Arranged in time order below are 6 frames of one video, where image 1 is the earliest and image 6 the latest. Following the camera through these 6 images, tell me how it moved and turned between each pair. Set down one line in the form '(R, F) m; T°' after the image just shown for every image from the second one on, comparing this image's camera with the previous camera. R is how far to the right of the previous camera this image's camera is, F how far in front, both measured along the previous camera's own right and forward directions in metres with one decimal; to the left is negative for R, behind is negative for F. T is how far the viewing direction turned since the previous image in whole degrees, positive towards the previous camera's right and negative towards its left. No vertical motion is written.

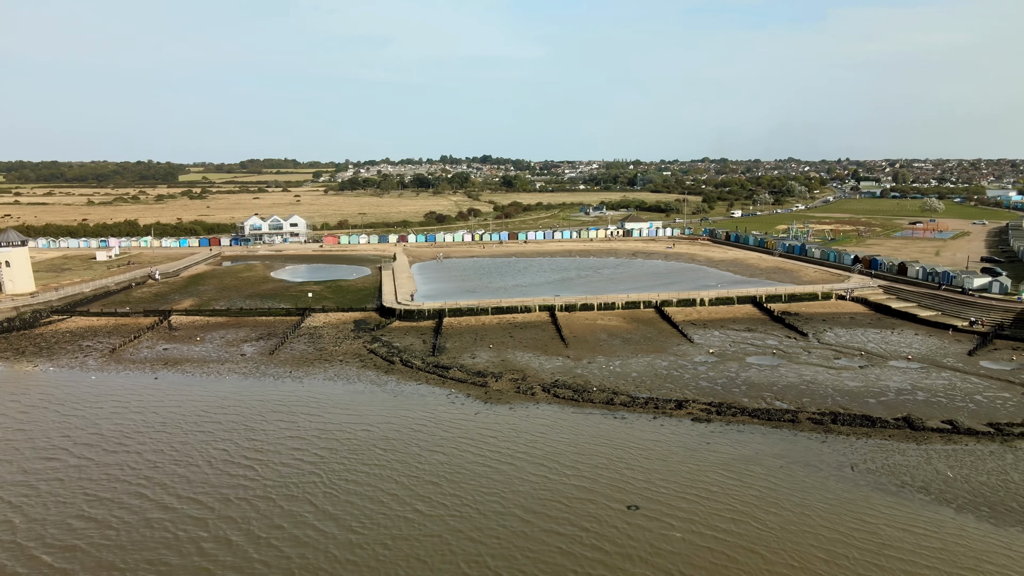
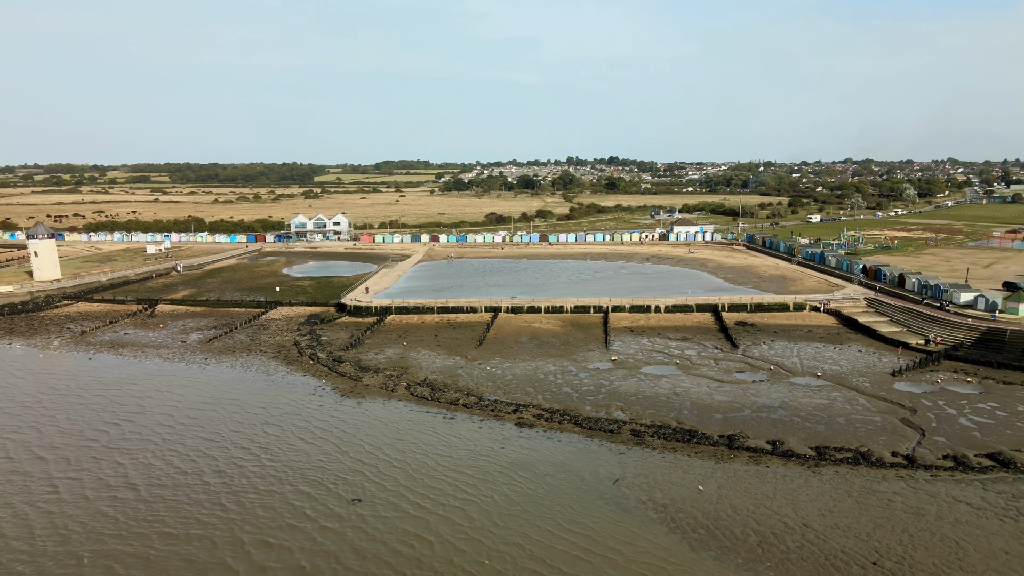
(+9.3, +0.4) m; -10°
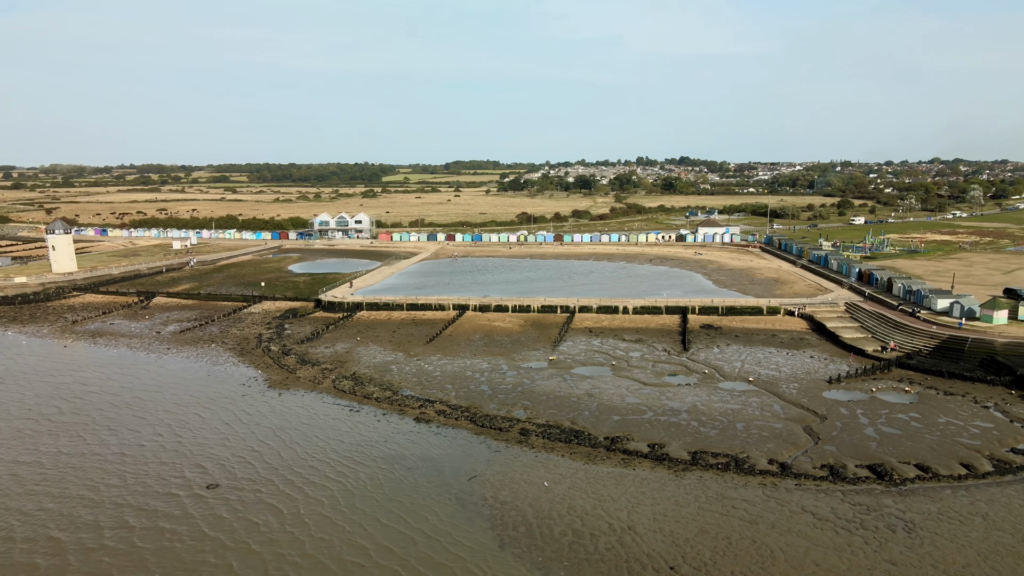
(+5.3, 0.0) m; -5°
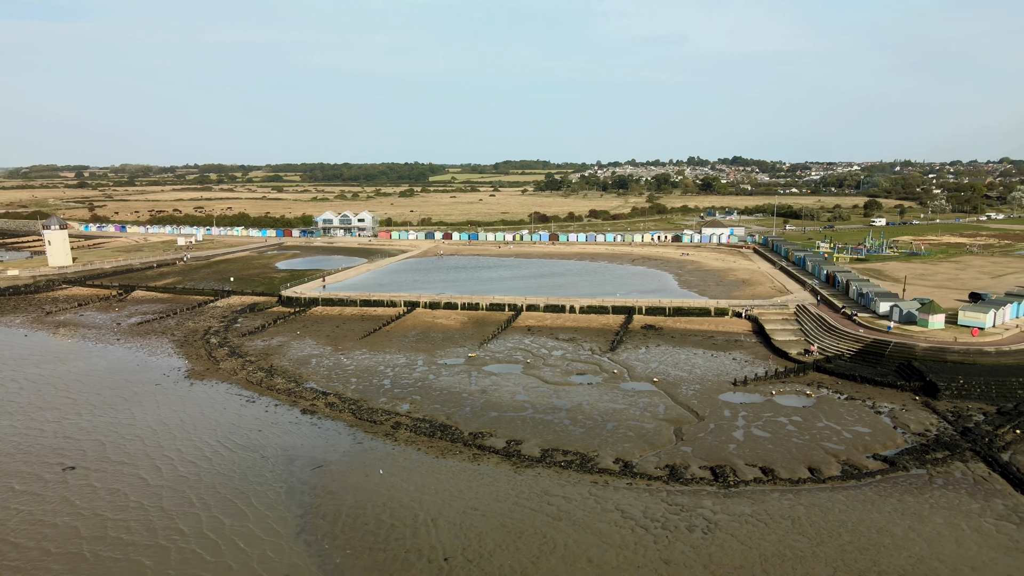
(+5.3, -0.1) m; -4°
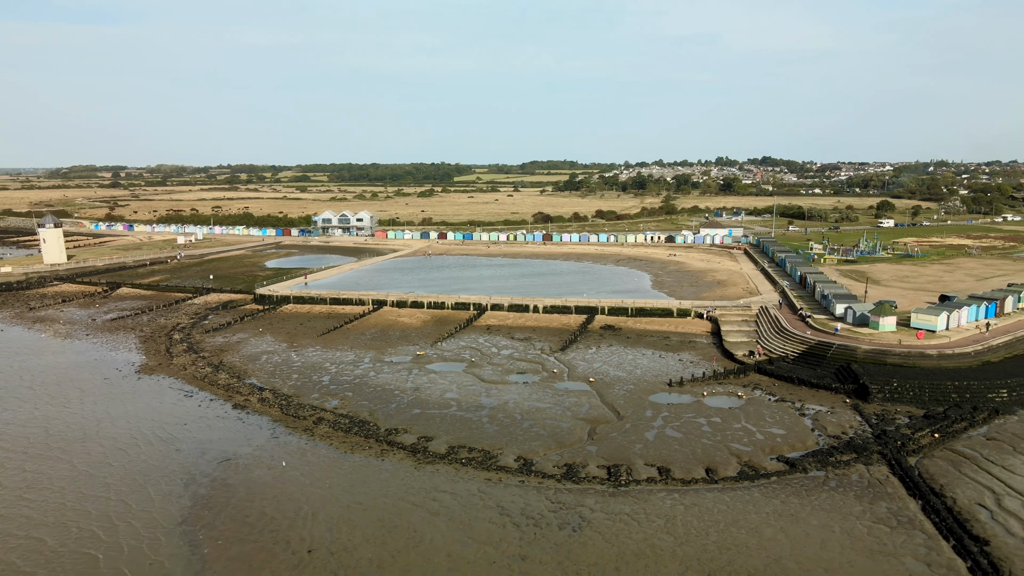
(+3.3, -0.1) m; -2°
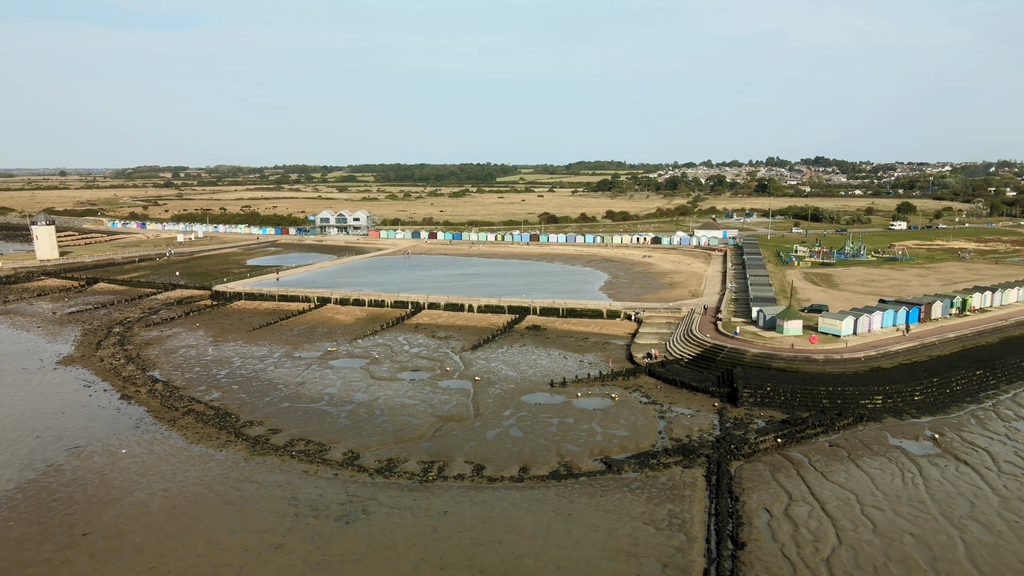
(+5.9, -0.1) m; -4°
